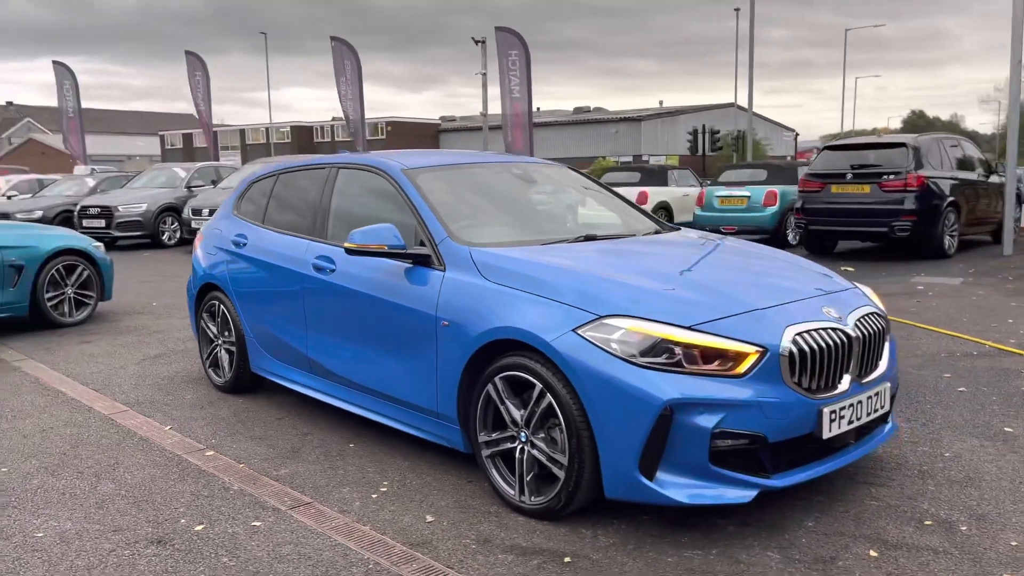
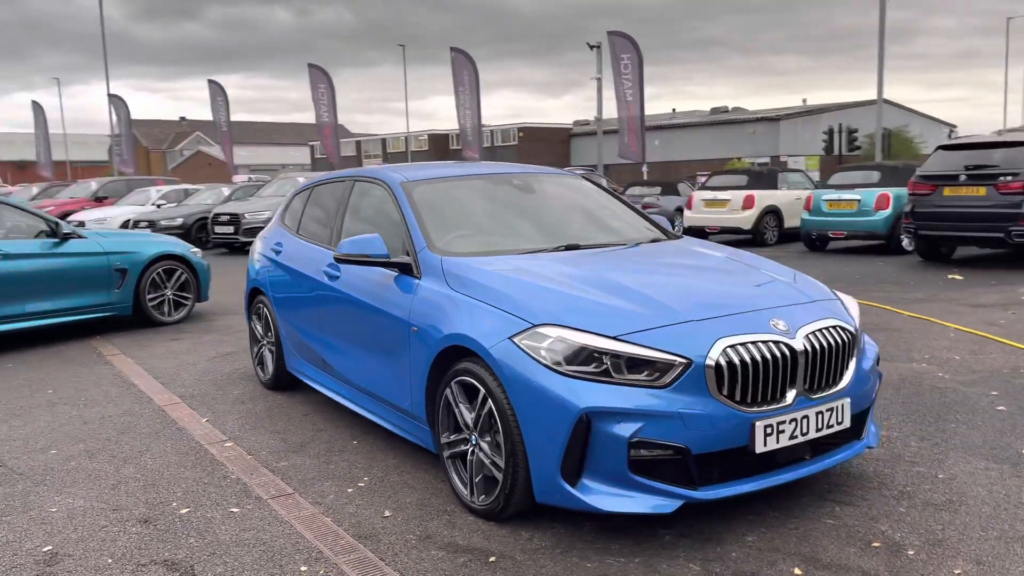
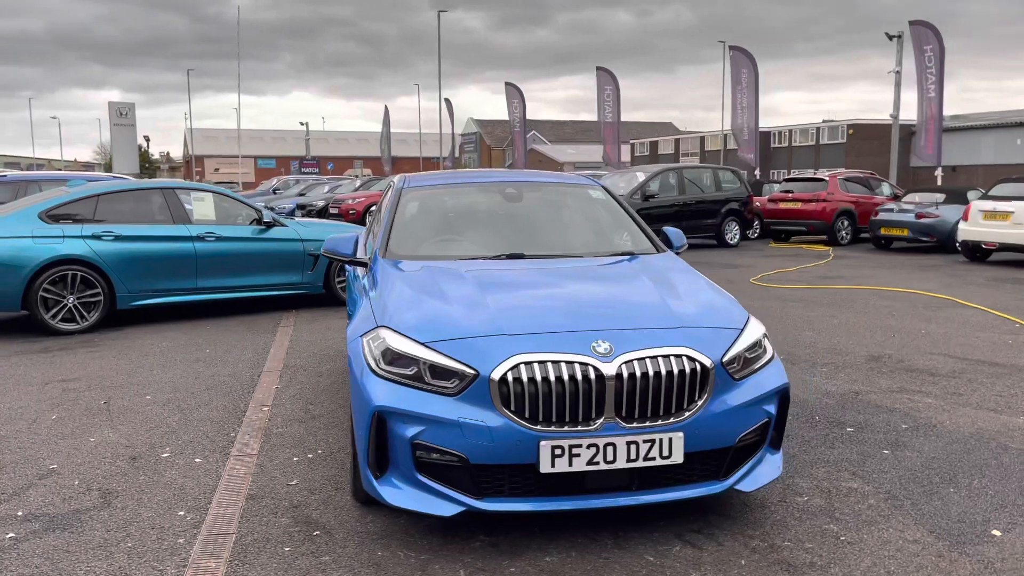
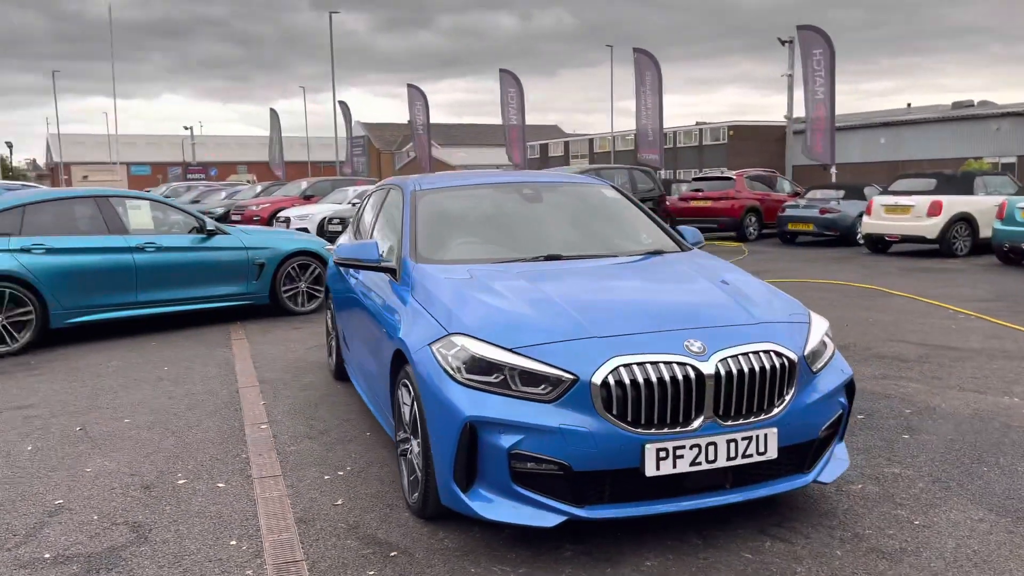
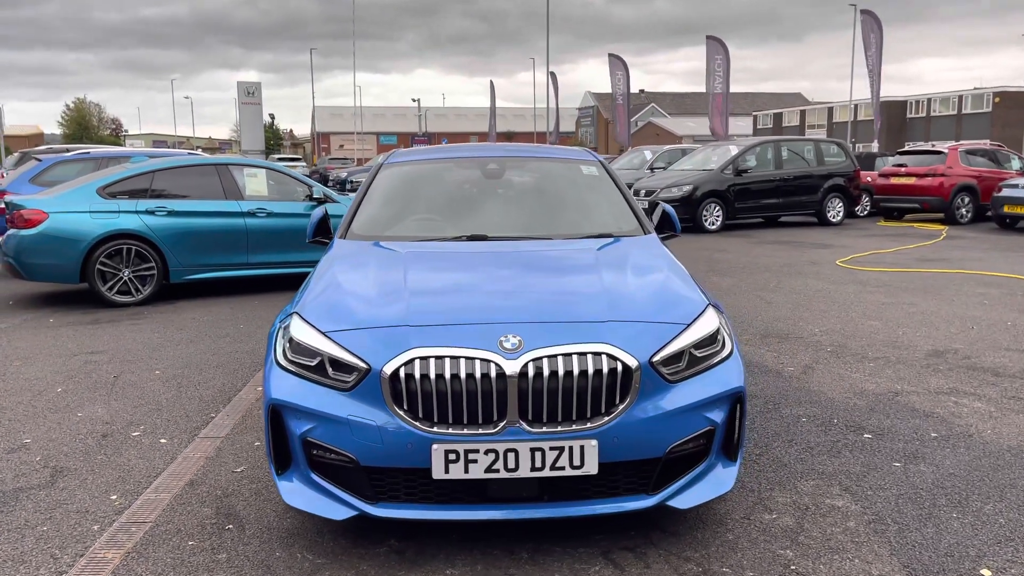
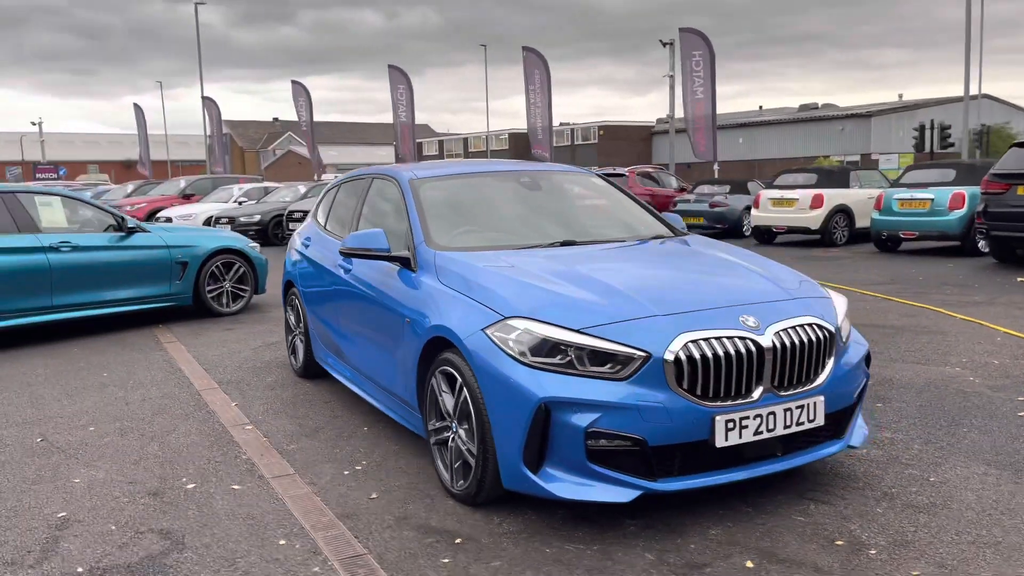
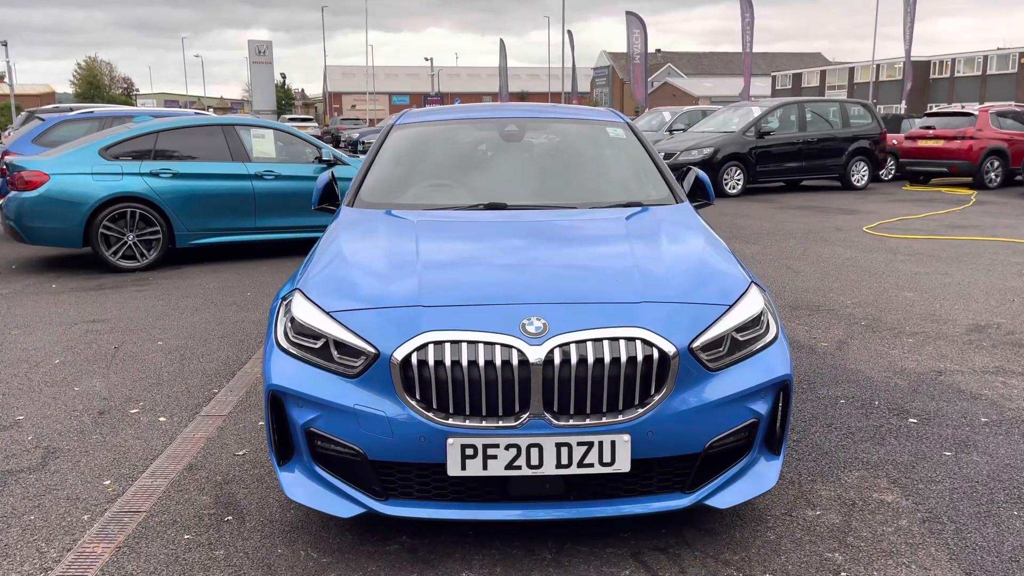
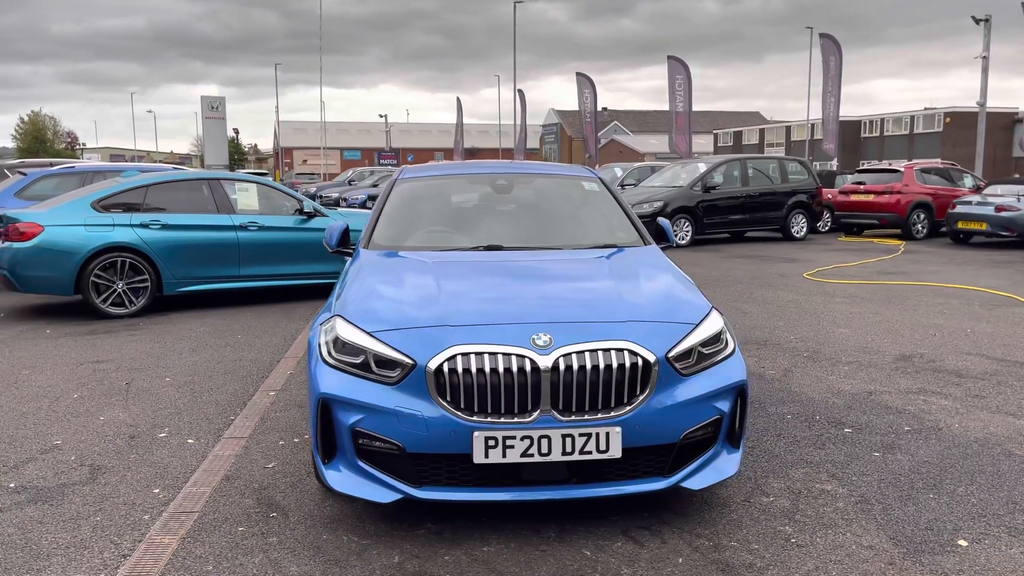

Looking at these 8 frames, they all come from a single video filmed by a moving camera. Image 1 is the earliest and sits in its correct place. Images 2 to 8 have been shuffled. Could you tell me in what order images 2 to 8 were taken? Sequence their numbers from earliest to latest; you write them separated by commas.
2, 6, 4, 3, 8, 5, 7
